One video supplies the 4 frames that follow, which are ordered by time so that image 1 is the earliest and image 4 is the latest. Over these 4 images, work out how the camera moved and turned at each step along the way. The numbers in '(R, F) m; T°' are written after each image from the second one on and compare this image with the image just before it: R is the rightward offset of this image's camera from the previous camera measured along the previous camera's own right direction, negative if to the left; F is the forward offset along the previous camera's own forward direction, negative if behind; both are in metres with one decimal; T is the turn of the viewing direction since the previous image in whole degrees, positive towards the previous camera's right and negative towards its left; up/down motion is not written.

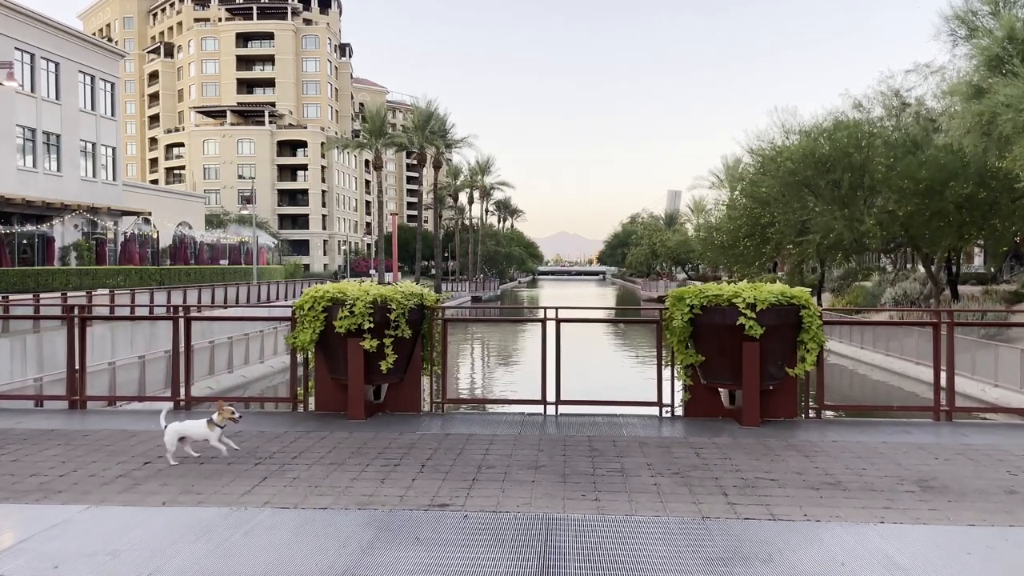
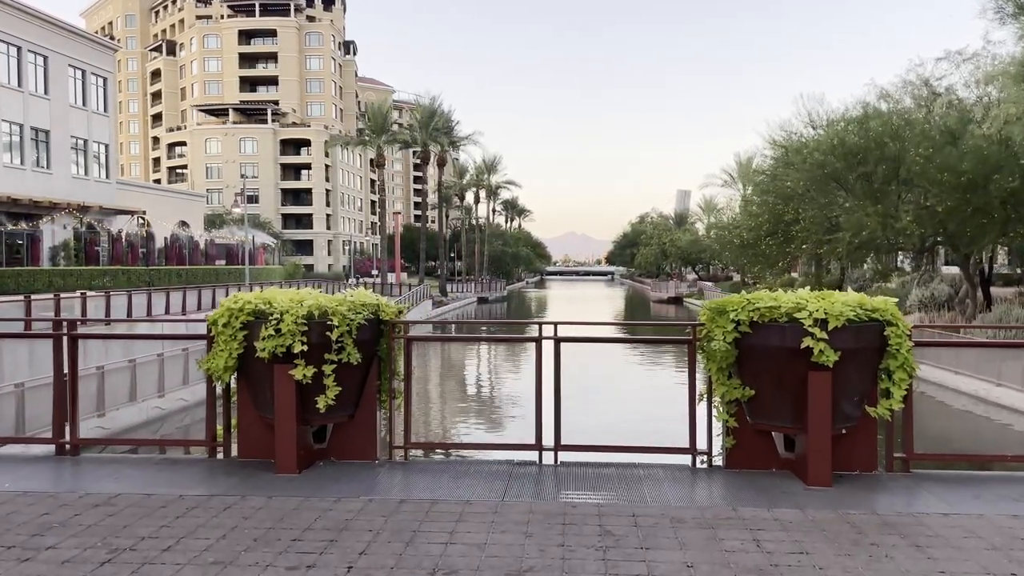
(+0.2, +2.0) m; -1°
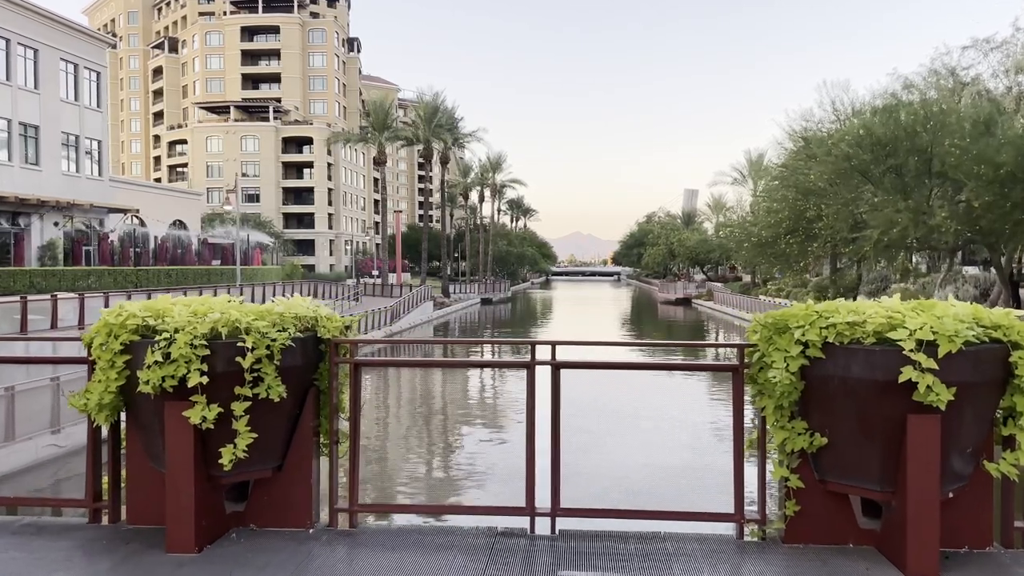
(+0.1, +1.6) m; 0°
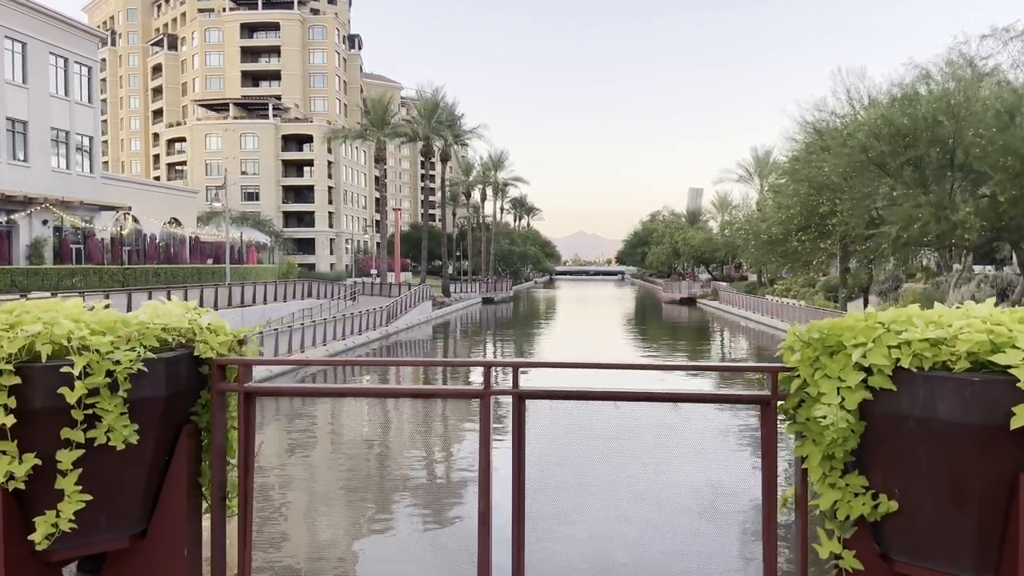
(+0.3, +1.3) m; 0°
